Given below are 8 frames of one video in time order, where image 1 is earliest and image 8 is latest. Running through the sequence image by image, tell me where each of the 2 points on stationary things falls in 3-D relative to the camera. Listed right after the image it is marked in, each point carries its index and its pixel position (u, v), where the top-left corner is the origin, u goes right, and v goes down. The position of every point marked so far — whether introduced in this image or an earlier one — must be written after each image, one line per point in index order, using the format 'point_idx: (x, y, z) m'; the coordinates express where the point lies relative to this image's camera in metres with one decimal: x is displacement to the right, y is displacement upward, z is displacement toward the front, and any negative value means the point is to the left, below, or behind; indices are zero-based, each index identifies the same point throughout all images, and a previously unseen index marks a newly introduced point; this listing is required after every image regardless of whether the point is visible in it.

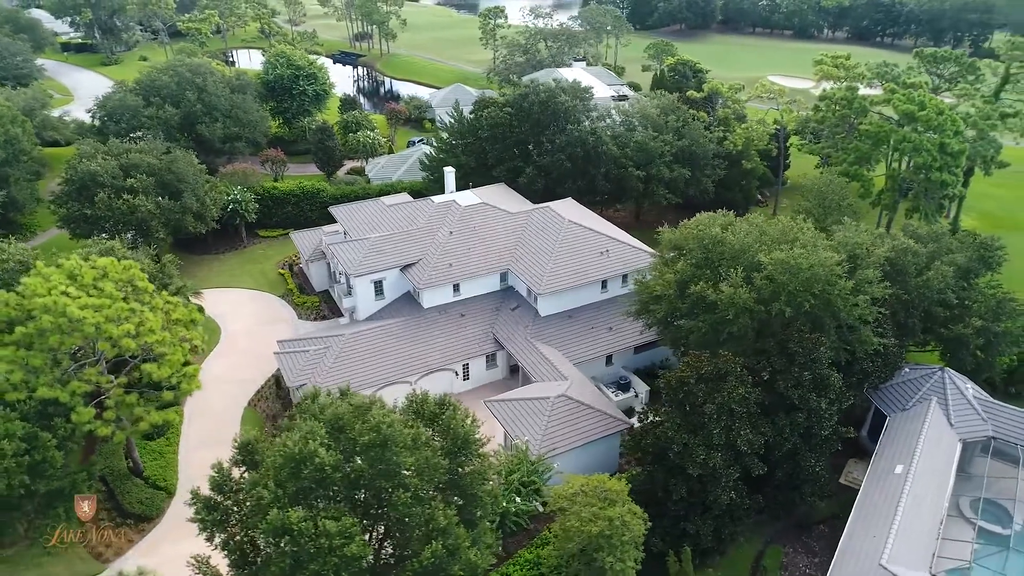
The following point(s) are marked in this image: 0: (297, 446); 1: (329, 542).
0: (-5.8, -4.3, +19.7) m
1: (-4.7, -6.6, +18.6) m
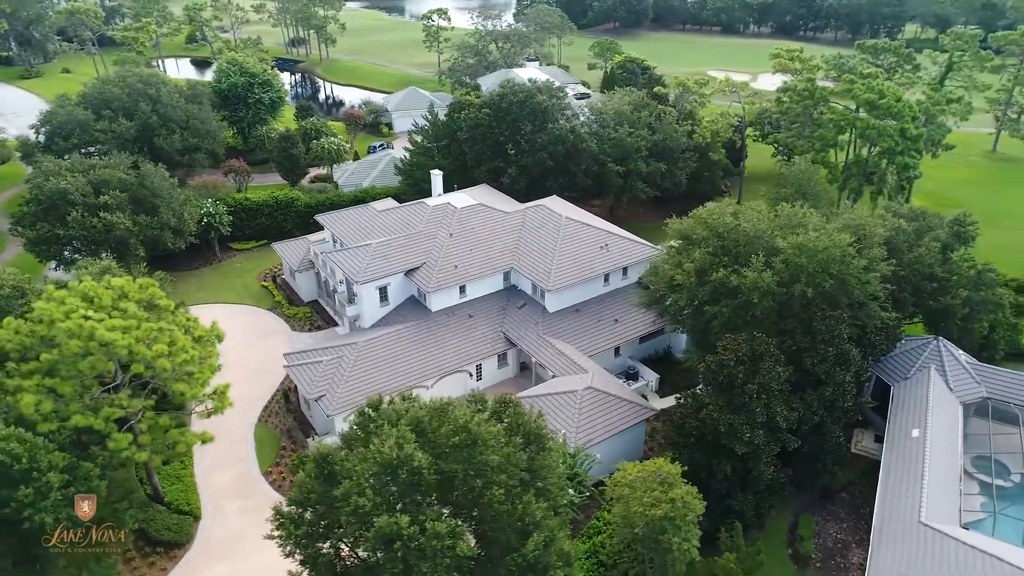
0: (-3.2, -4.4, +19.7) m
1: (-1.8, -6.7, +18.7) m
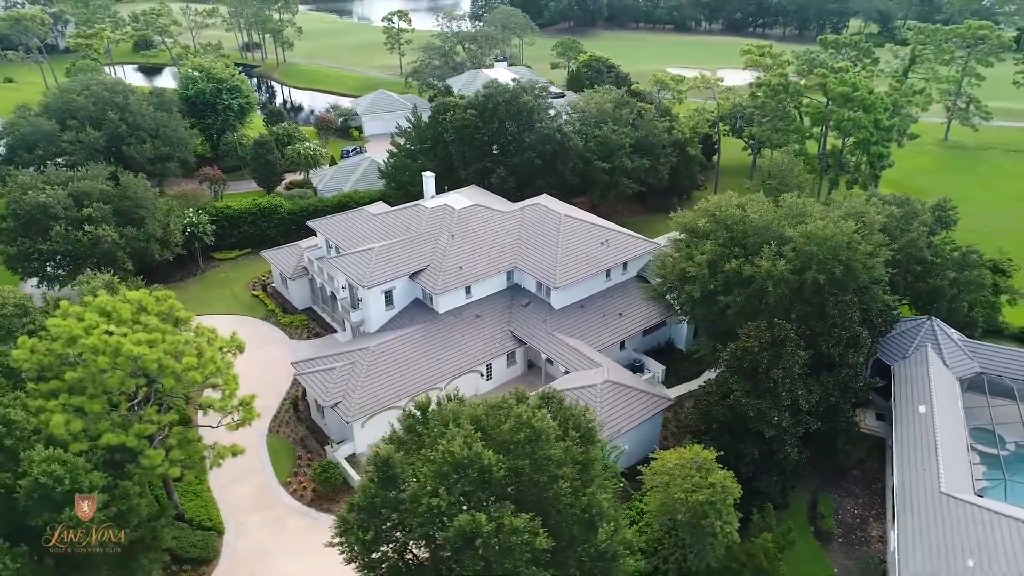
0: (-1.3, -4.4, +19.8) m
1: (+0.2, -6.6, +18.9) m
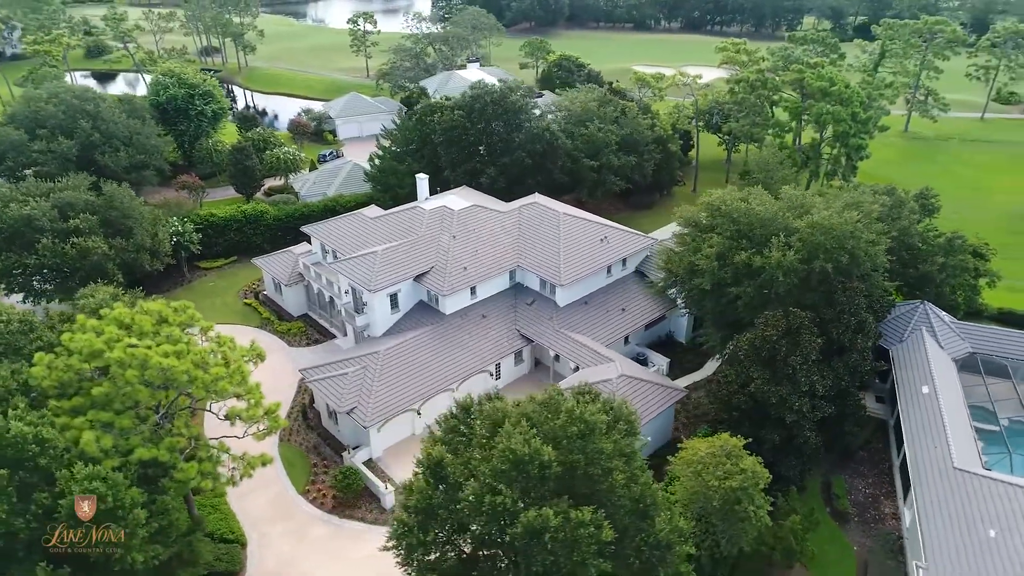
0: (+0.3, -4.4, +20.0) m
1: (+2.0, -6.5, +19.2) m
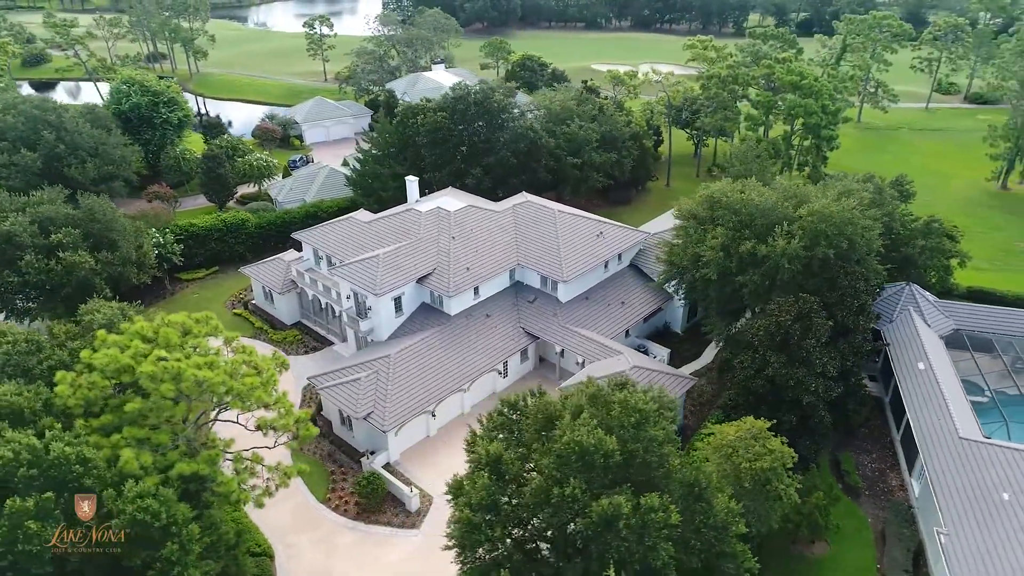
0: (+2.1, -4.2, +20.4) m
1: (+3.9, -6.3, +19.7) m
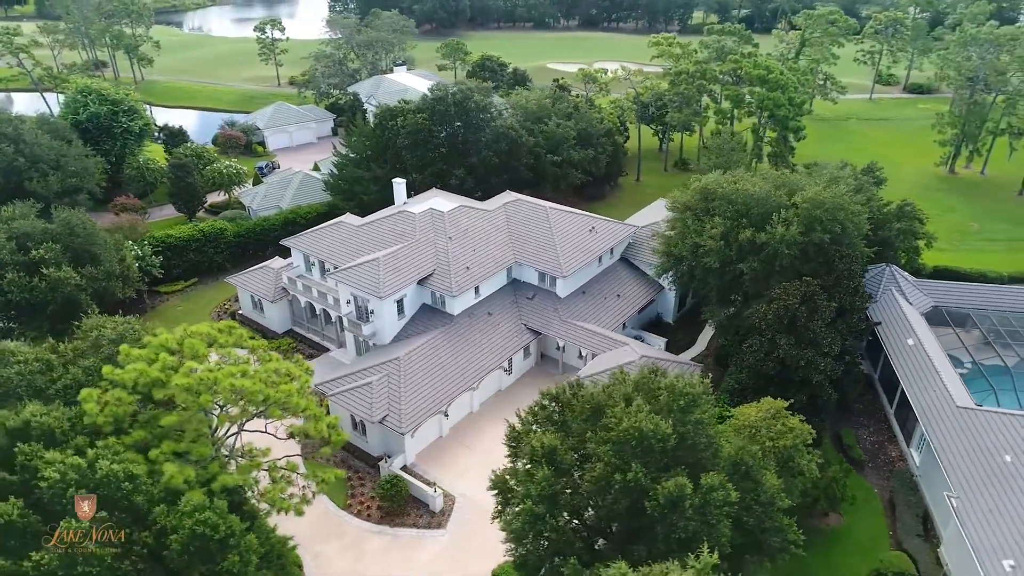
0: (+3.9, -3.9, +21.0) m
1: (+5.8, -5.9, +20.4) m
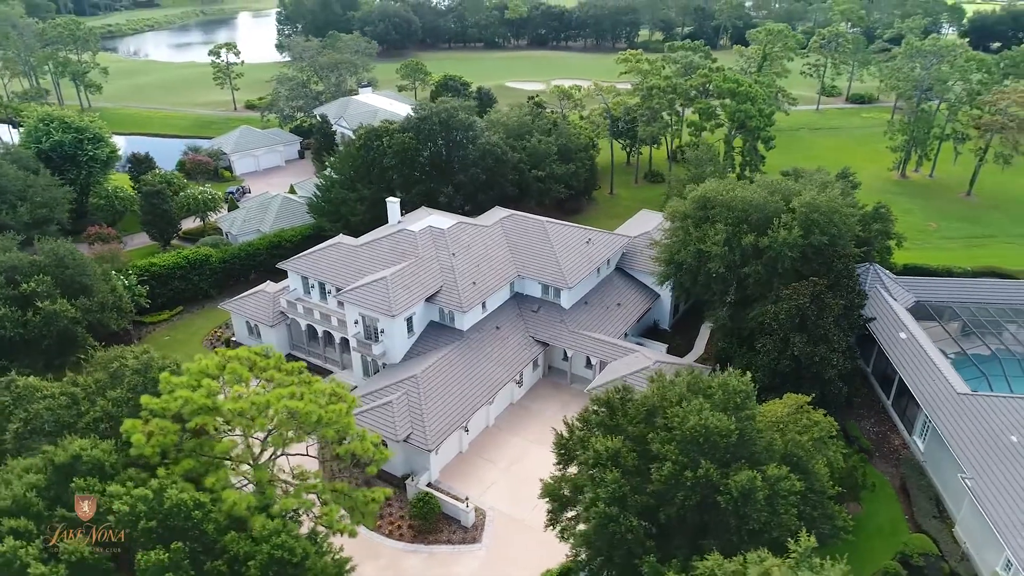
0: (+5.9, -4.0, +21.7) m
1: (+8.0, -5.9, +21.2) m
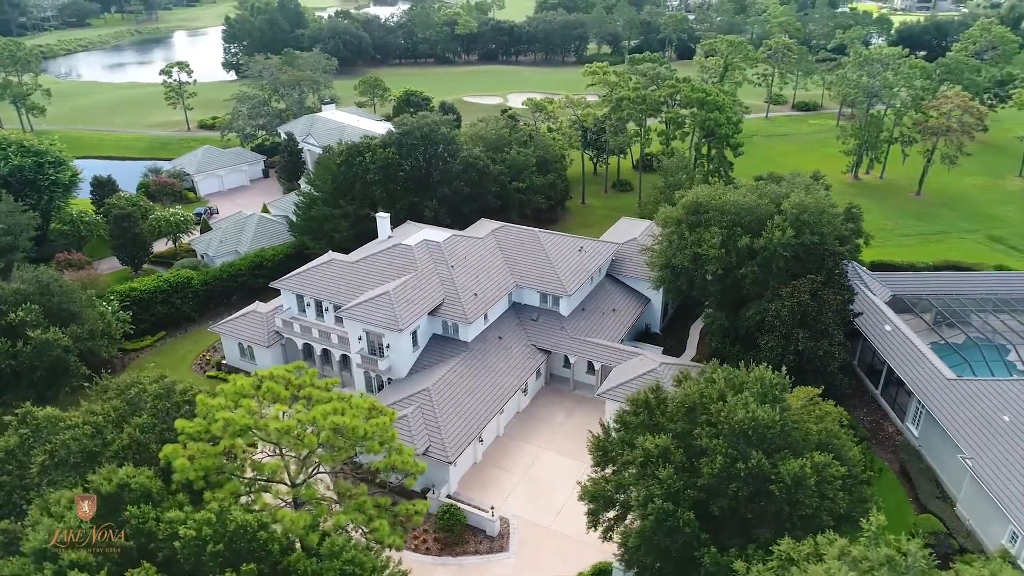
0: (+7.6, -3.9, +22.5) m
1: (+9.7, -5.7, +22.2) m
